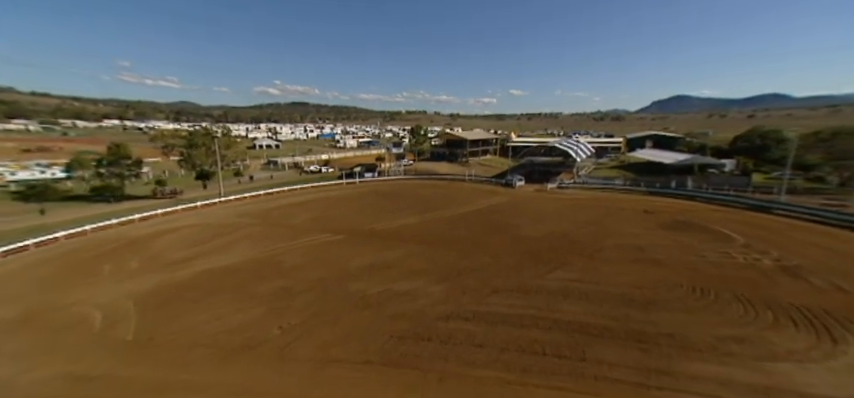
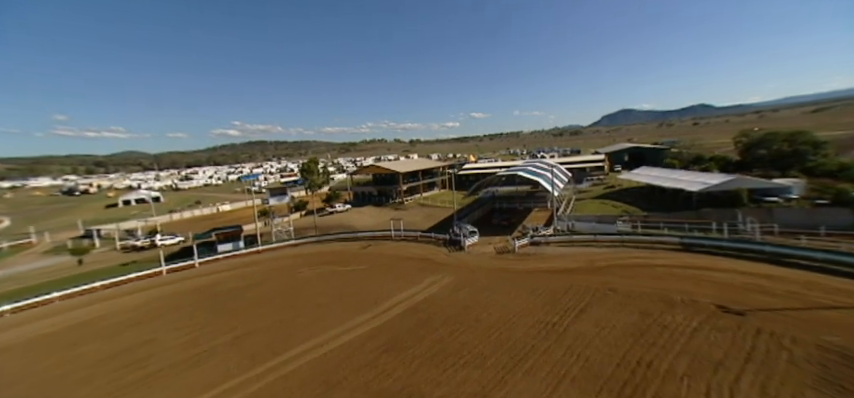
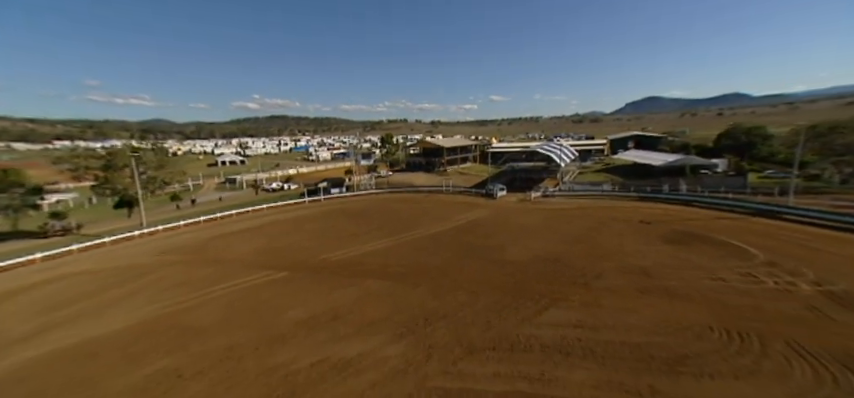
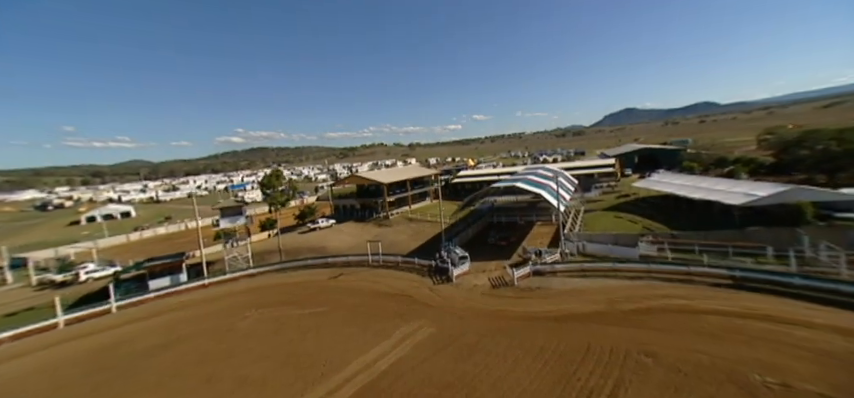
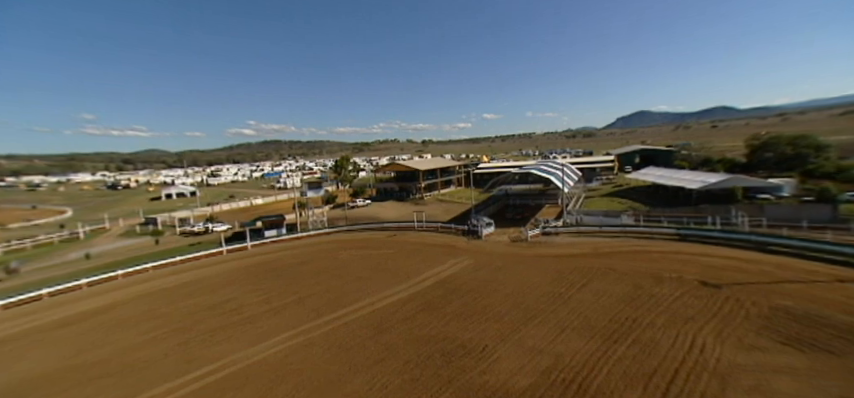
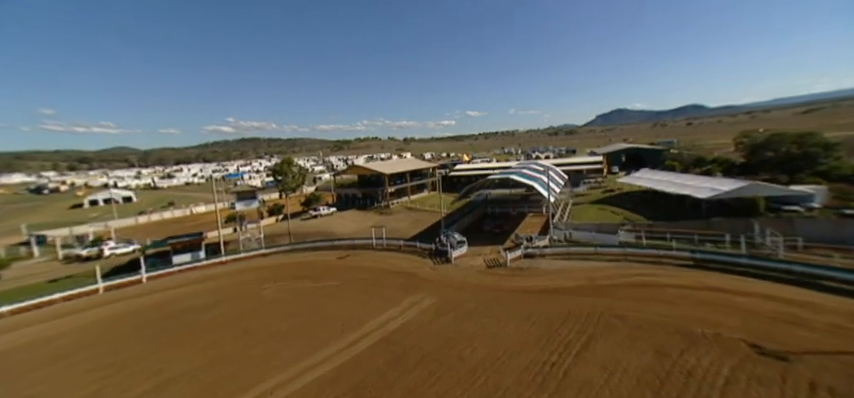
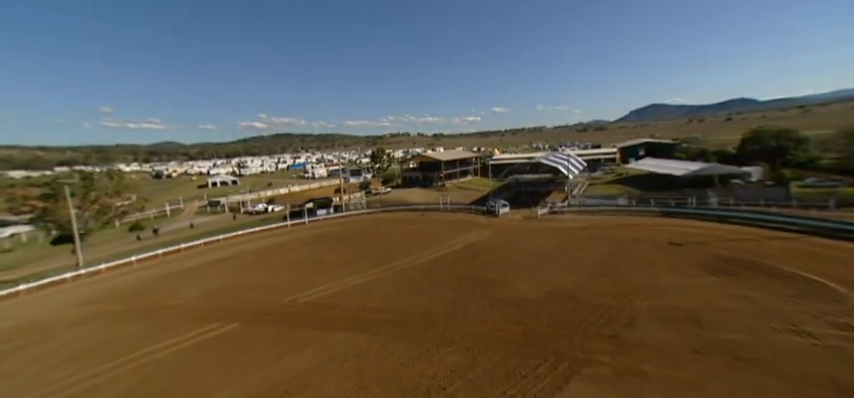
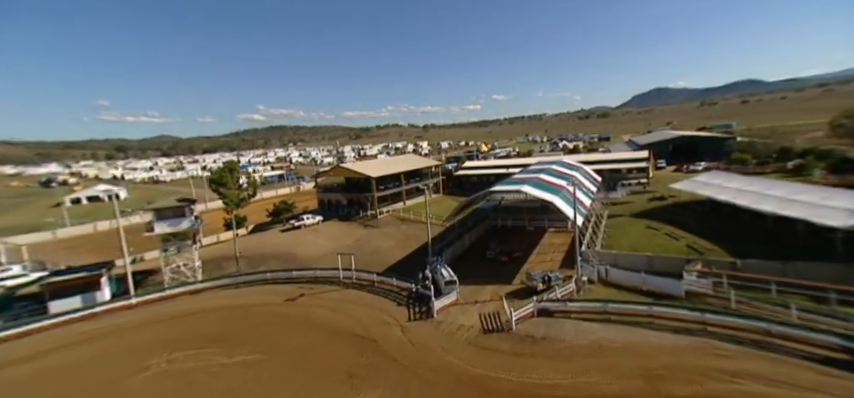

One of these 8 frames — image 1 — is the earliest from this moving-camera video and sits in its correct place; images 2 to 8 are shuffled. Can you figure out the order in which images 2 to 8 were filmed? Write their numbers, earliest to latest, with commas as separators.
3, 7, 5, 2, 6, 4, 8
